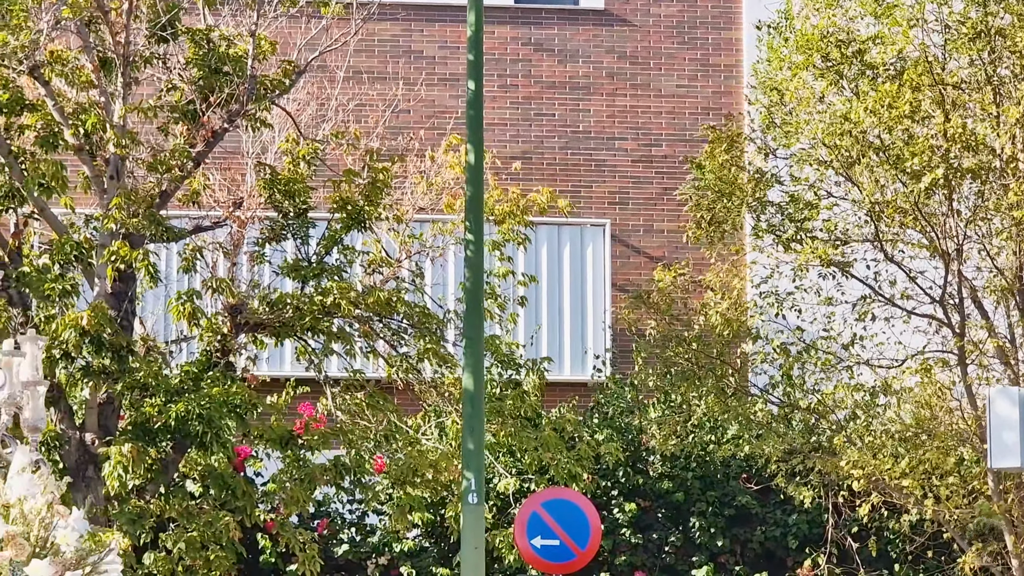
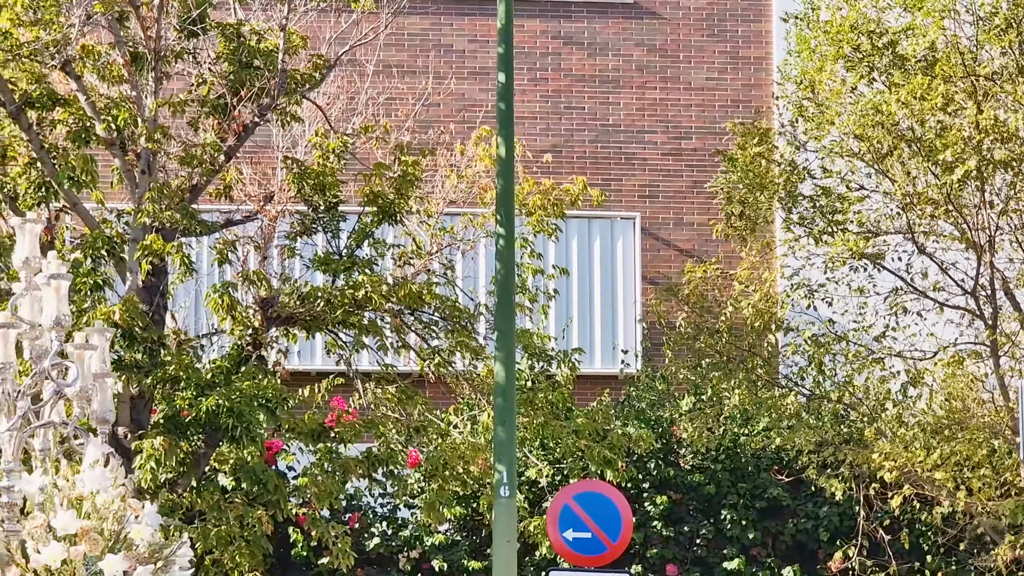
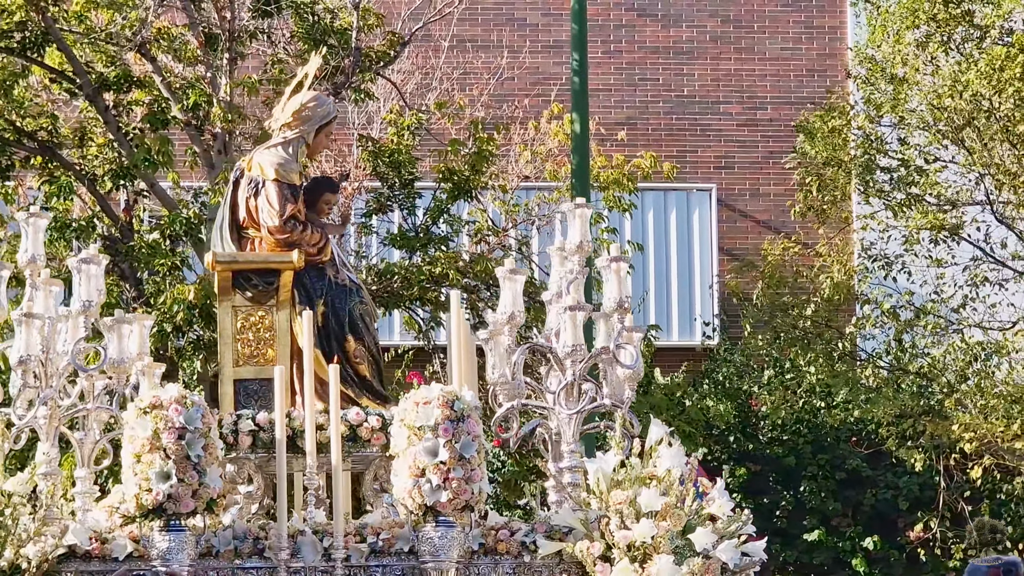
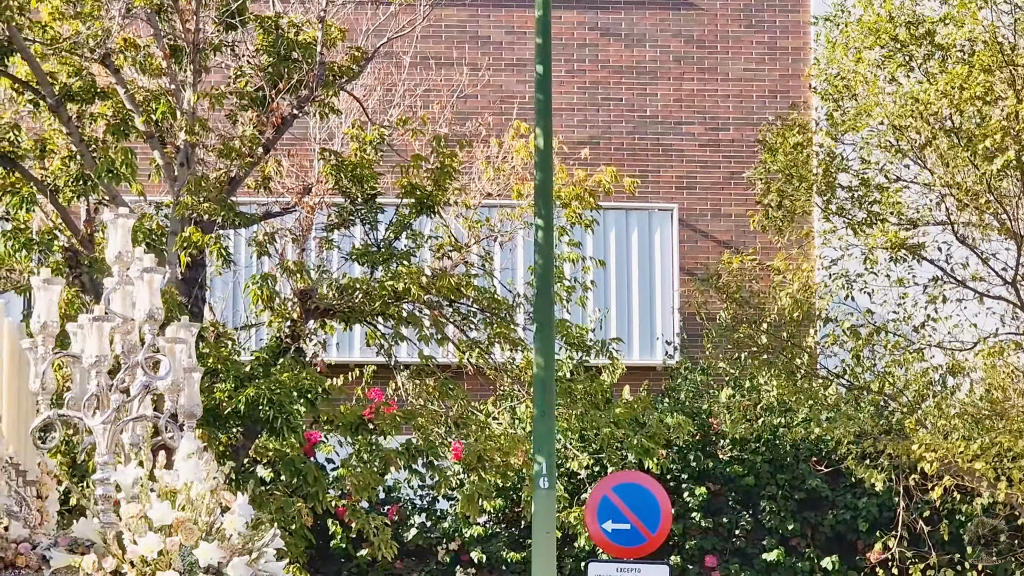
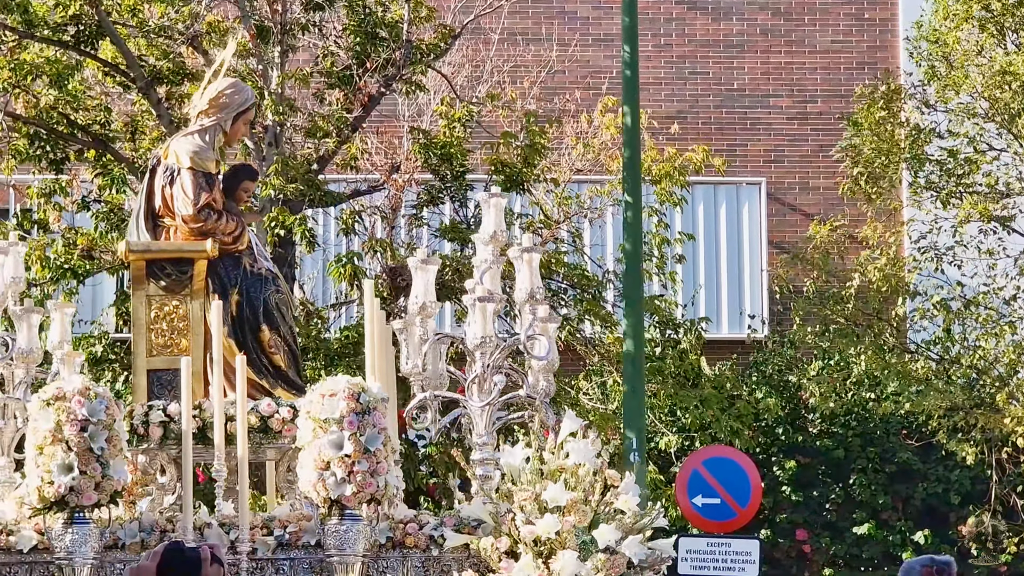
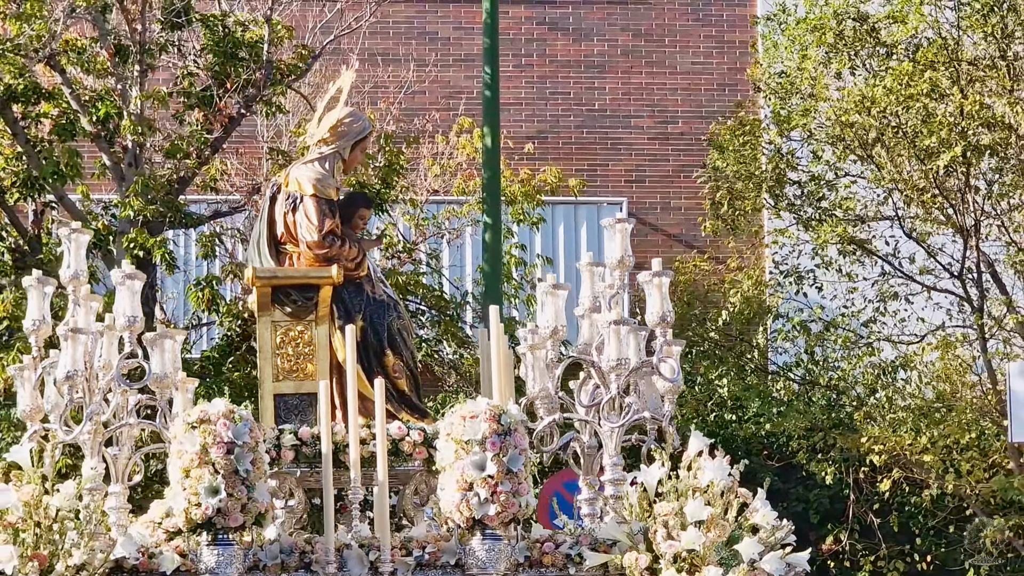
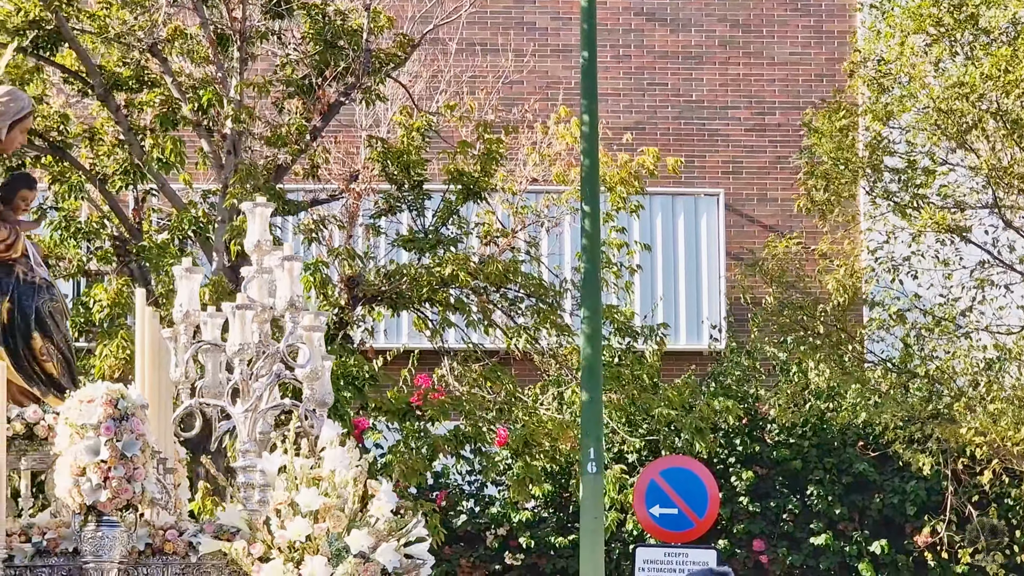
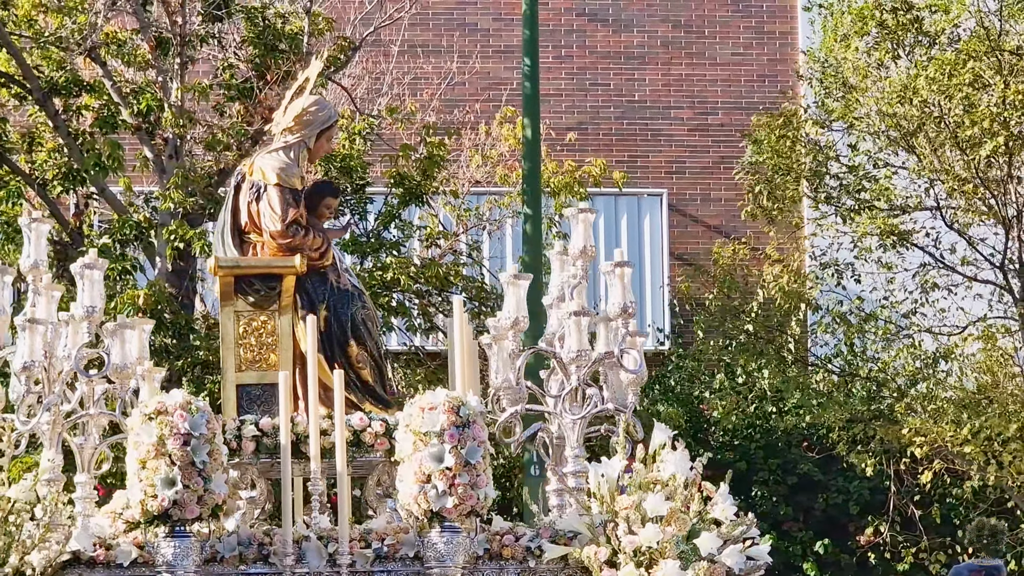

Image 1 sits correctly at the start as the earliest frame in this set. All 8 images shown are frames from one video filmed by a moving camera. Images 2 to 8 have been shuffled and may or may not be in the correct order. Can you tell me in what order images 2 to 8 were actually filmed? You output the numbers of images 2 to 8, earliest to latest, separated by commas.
2, 4, 7, 5, 3, 8, 6
